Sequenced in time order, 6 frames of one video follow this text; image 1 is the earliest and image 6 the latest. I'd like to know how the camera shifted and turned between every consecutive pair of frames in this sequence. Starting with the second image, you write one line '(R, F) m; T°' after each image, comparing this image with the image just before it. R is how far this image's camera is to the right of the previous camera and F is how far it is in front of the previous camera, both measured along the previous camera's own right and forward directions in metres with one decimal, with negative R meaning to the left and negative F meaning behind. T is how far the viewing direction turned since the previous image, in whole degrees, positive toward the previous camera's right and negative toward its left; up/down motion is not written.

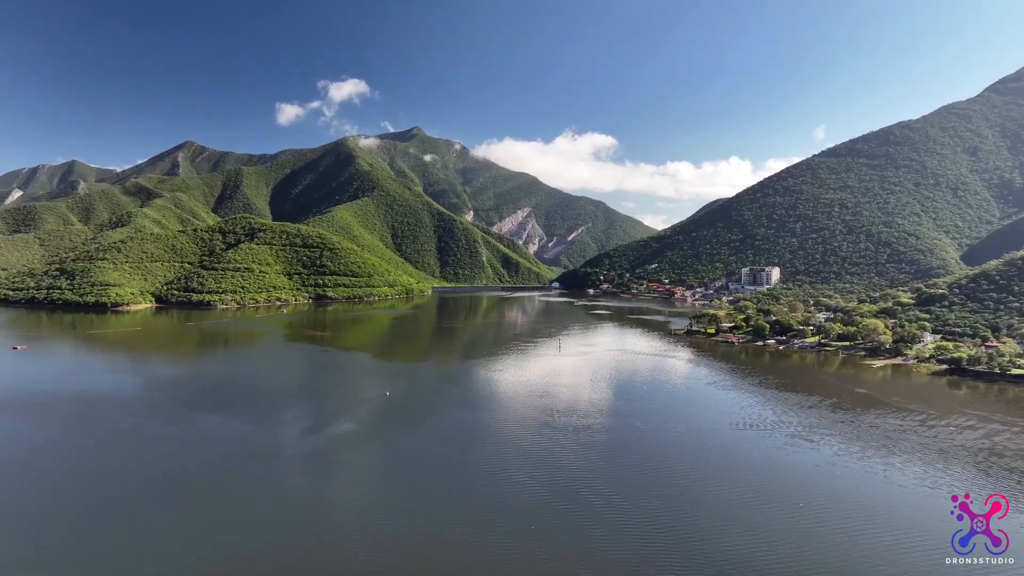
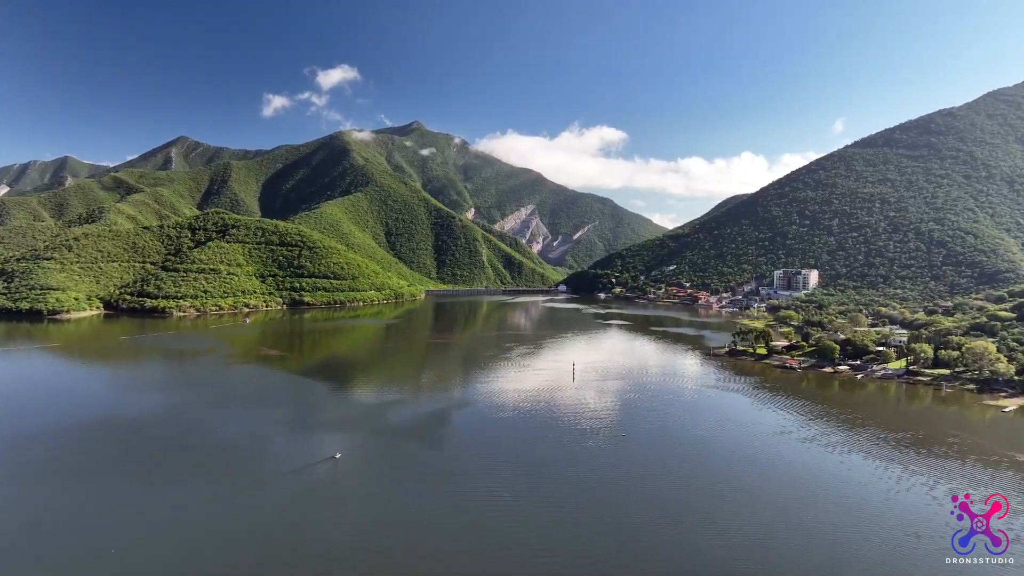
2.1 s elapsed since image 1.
(+0.1, +11.1) m; 0°
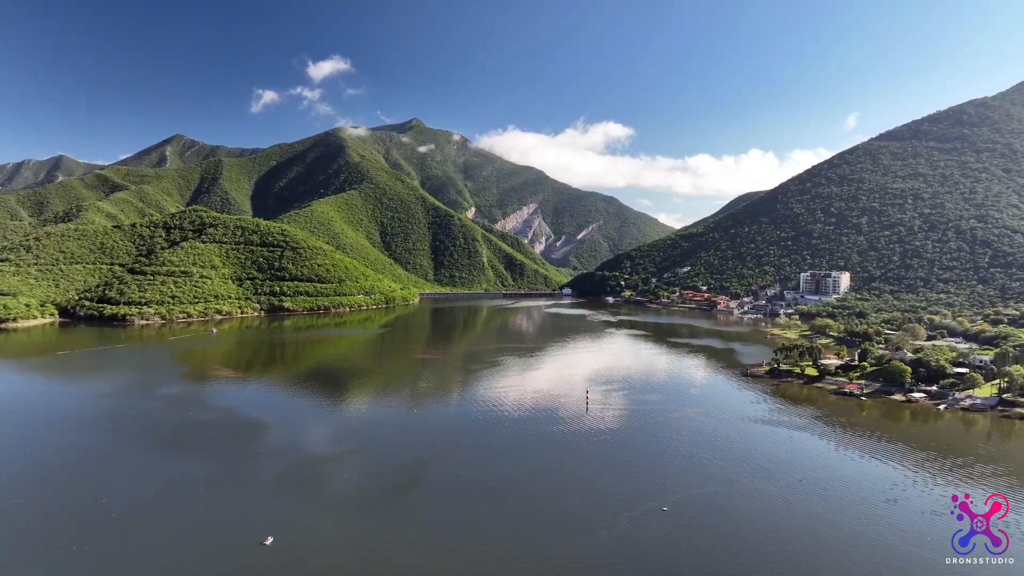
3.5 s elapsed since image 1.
(+0.2, +7.5) m; 0°
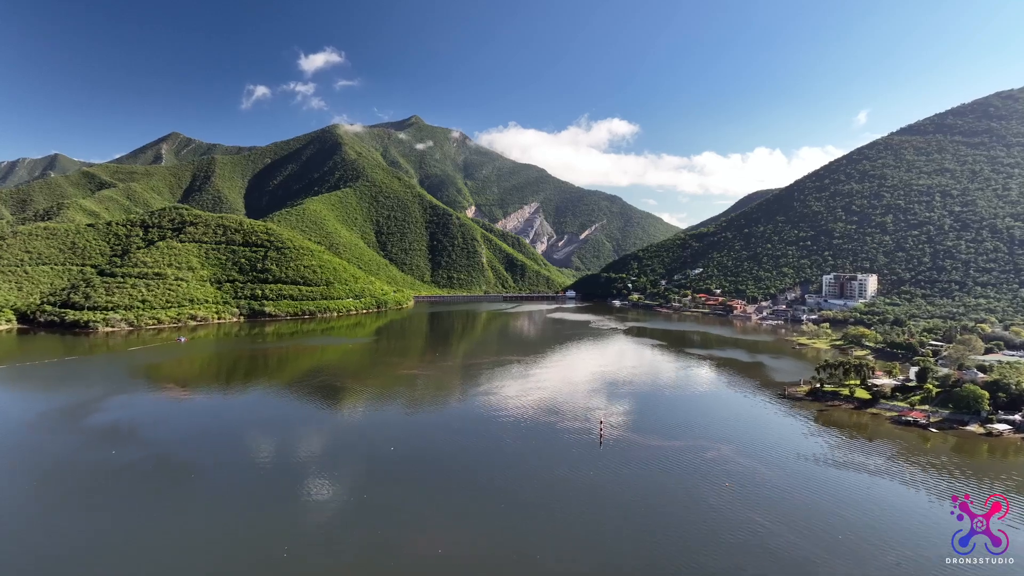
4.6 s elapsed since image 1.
(+0.2, +5.6) m; 0°
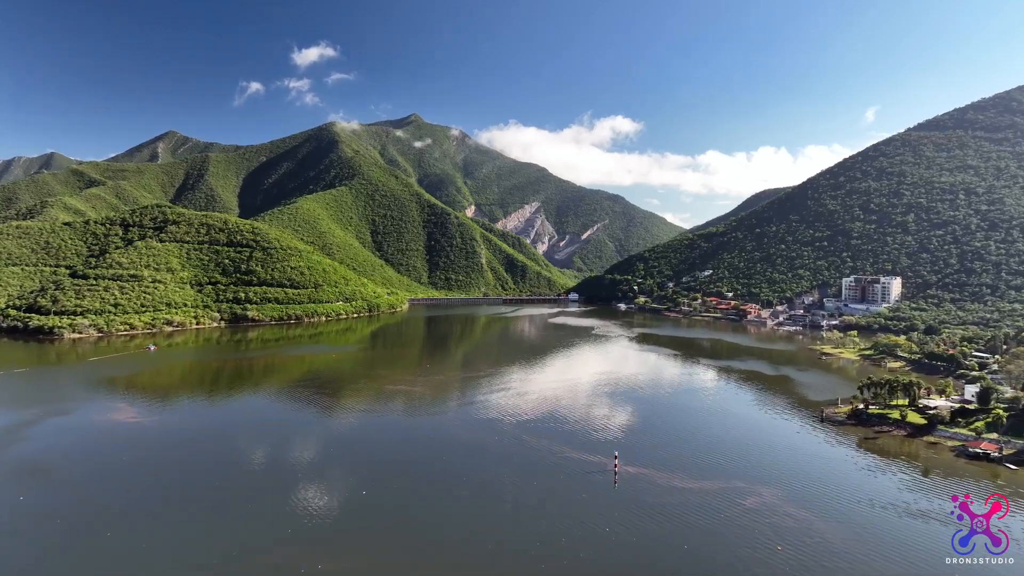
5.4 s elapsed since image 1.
(+0.2, +4.4) m; 0°
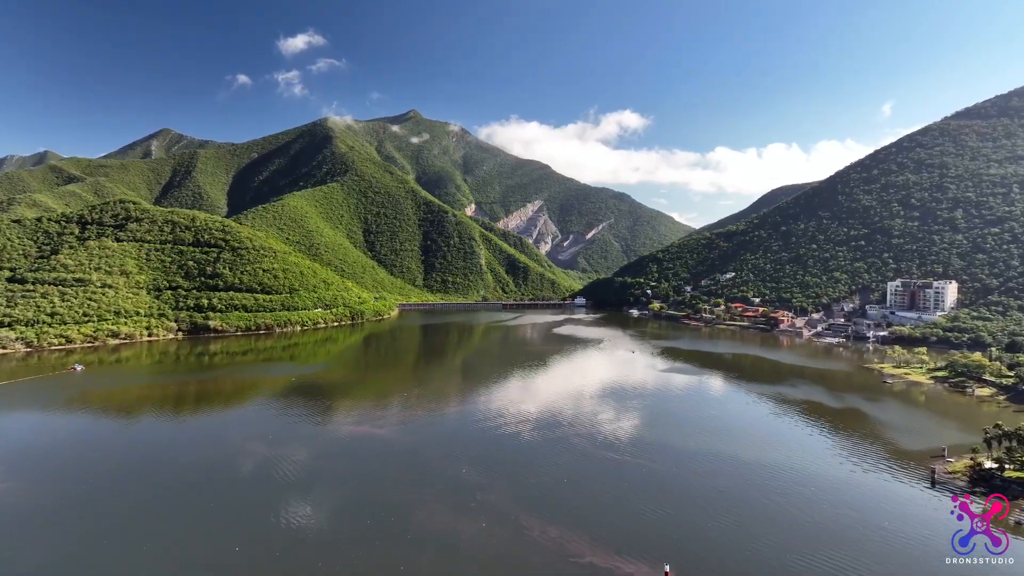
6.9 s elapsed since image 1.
(+0.2, +8.2) m; 0°
